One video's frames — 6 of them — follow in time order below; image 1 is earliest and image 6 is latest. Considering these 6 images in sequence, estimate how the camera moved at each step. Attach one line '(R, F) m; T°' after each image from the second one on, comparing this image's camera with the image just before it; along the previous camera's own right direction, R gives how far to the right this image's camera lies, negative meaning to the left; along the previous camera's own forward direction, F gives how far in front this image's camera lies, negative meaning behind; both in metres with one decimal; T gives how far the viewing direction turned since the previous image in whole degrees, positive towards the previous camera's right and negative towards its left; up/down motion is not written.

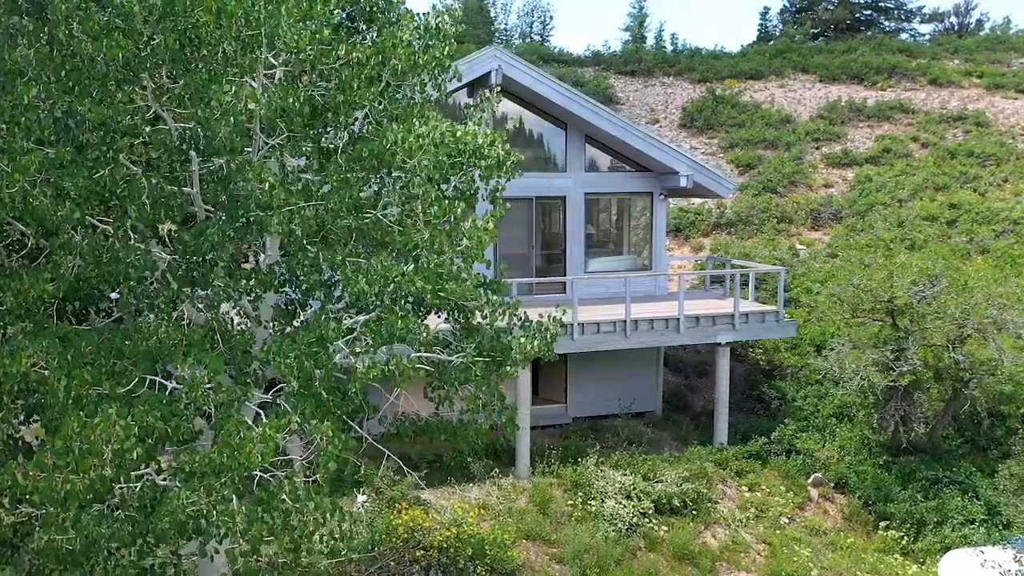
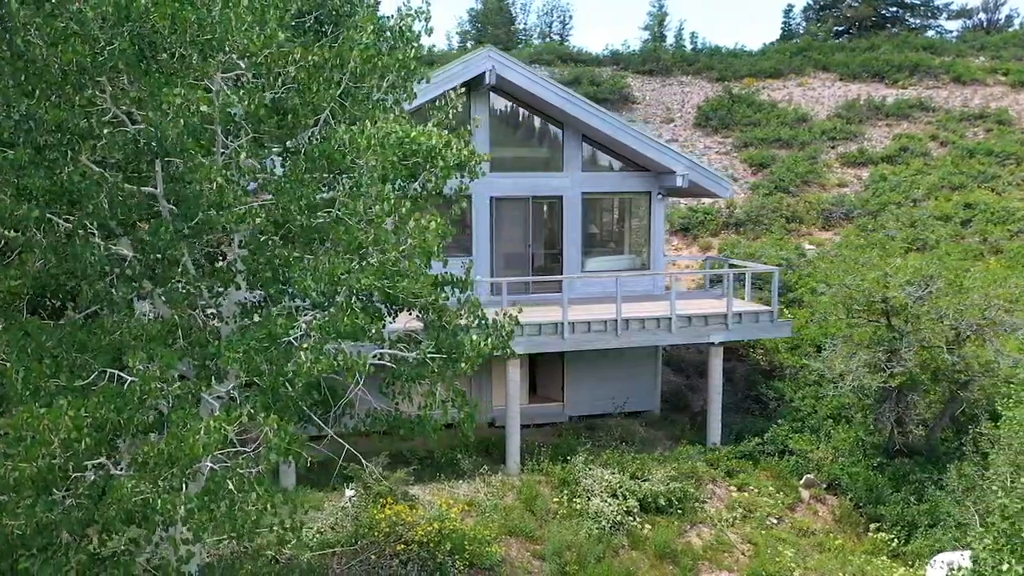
(+0.6, -0.1) m; -2°
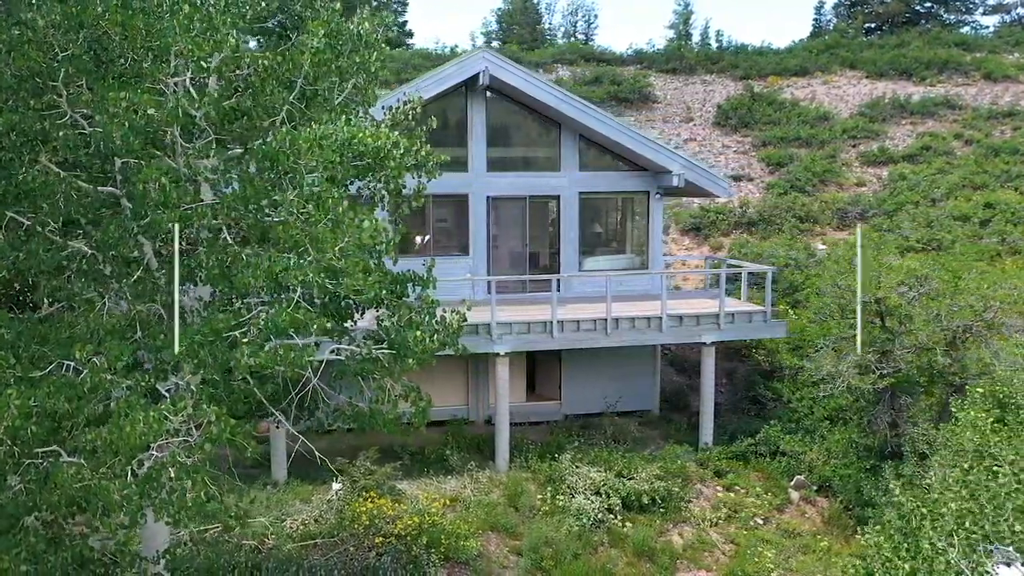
(+0.7, -0.1) m; -2°
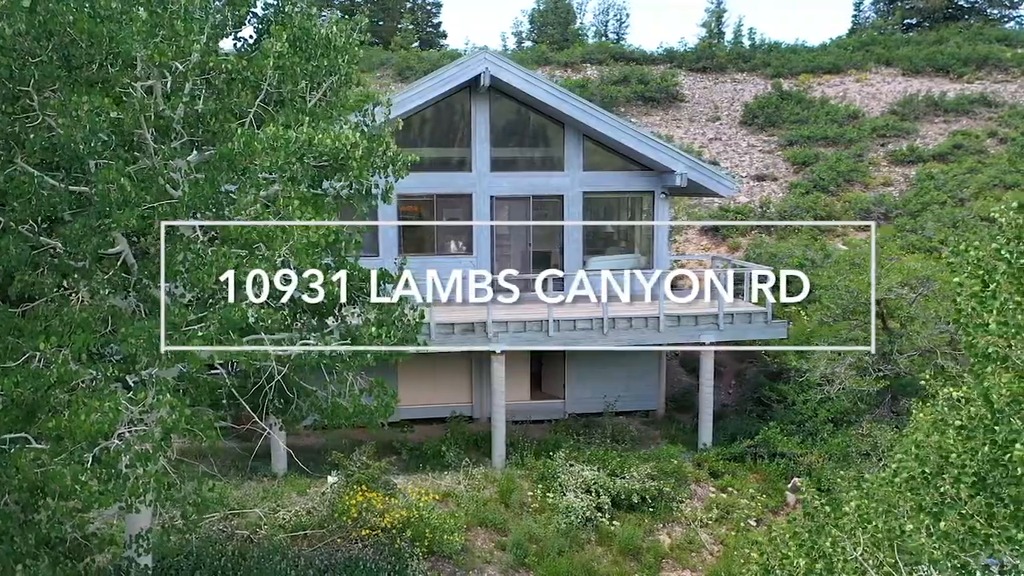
(+0.7, -0.1) m; -3°
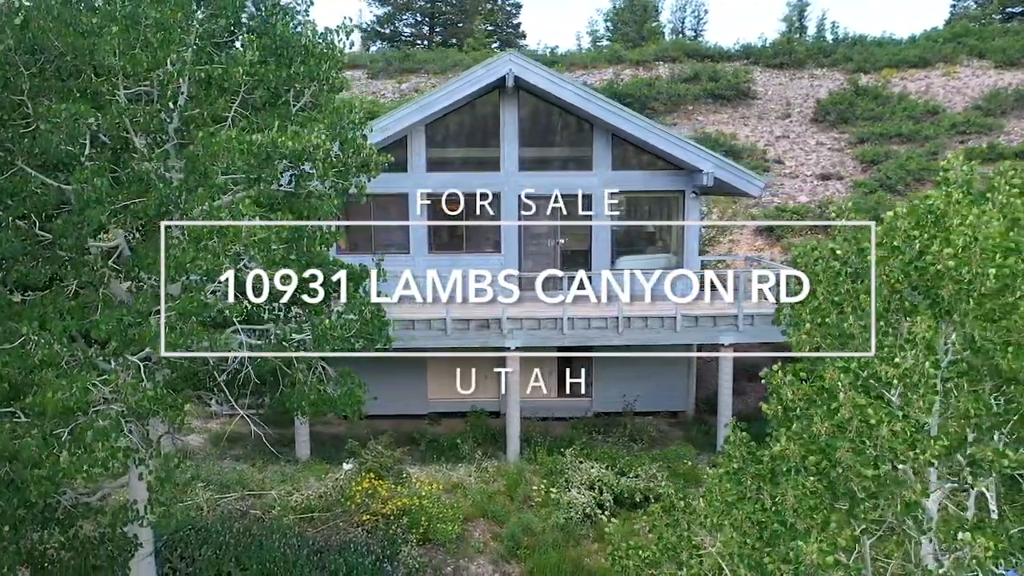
(+1.2, -0.2) m; -6°
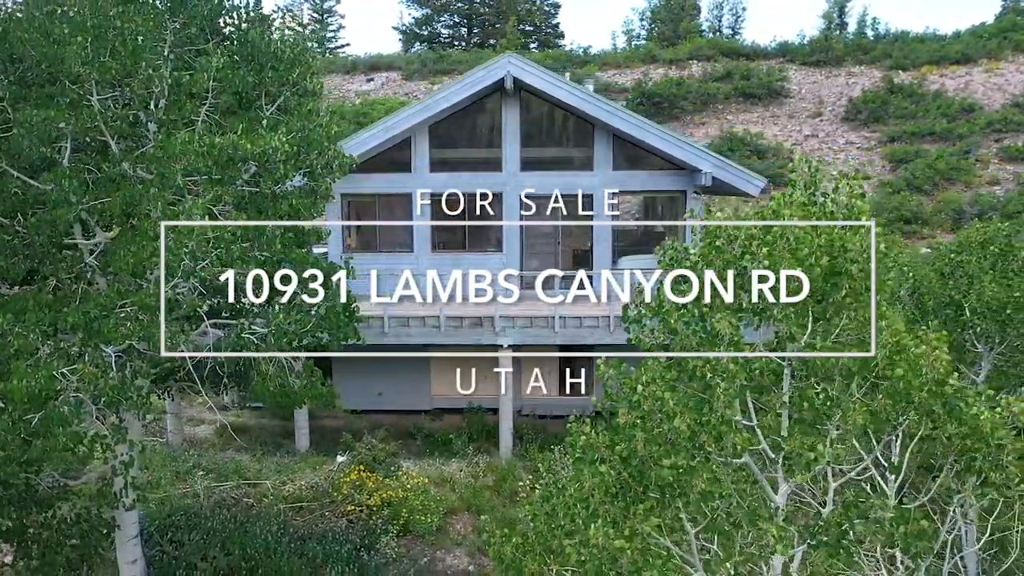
(+0.9, -0.2) m; -3°
